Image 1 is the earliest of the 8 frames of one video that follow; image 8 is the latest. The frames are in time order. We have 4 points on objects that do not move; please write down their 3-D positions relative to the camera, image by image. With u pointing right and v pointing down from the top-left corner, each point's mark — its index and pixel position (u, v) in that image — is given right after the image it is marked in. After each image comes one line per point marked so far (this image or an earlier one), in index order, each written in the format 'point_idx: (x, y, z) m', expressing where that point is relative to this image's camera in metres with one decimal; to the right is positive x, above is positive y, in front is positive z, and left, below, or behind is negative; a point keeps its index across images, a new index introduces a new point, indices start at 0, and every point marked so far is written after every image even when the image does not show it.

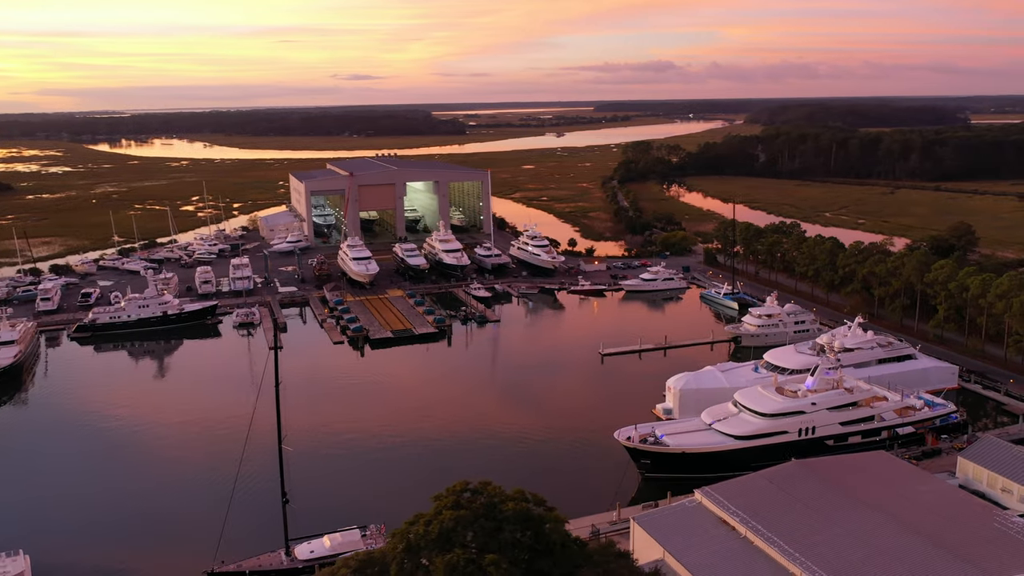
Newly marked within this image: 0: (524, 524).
0: (+0.2, -3.4, +12.1) m
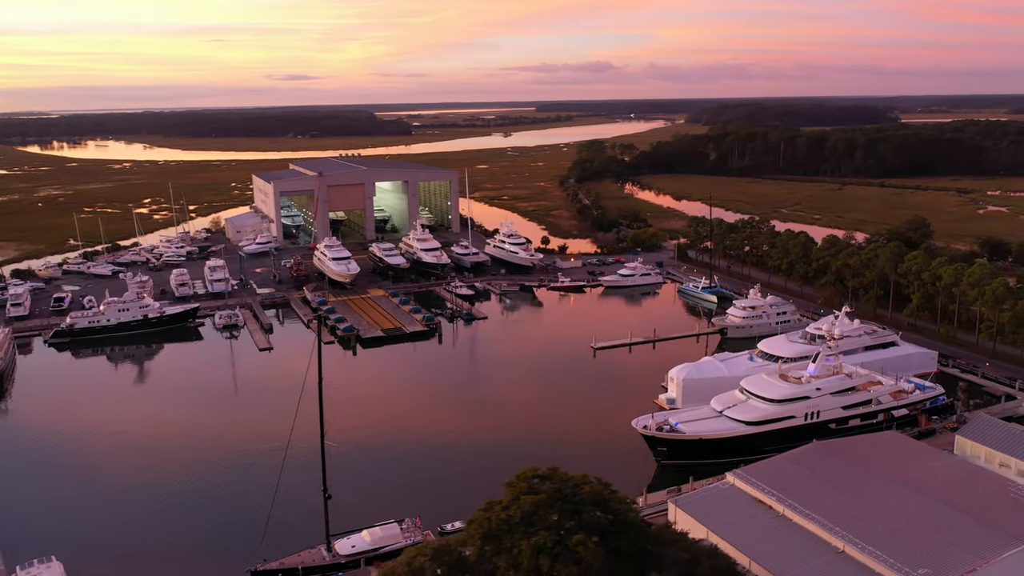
0: (+1.3, -3.3, +12.5) m
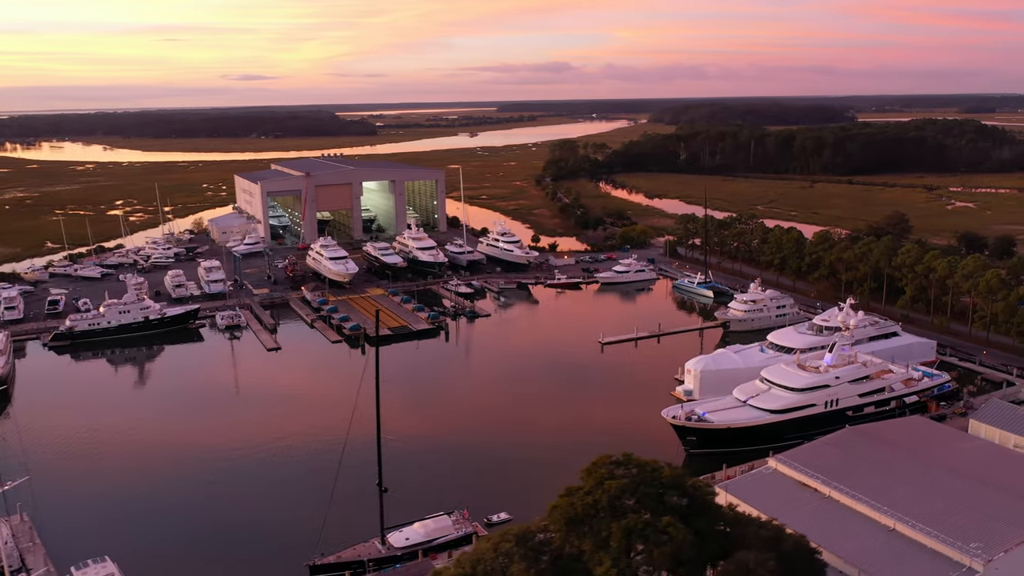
0: (+2.6, -3.1, +13.0) m
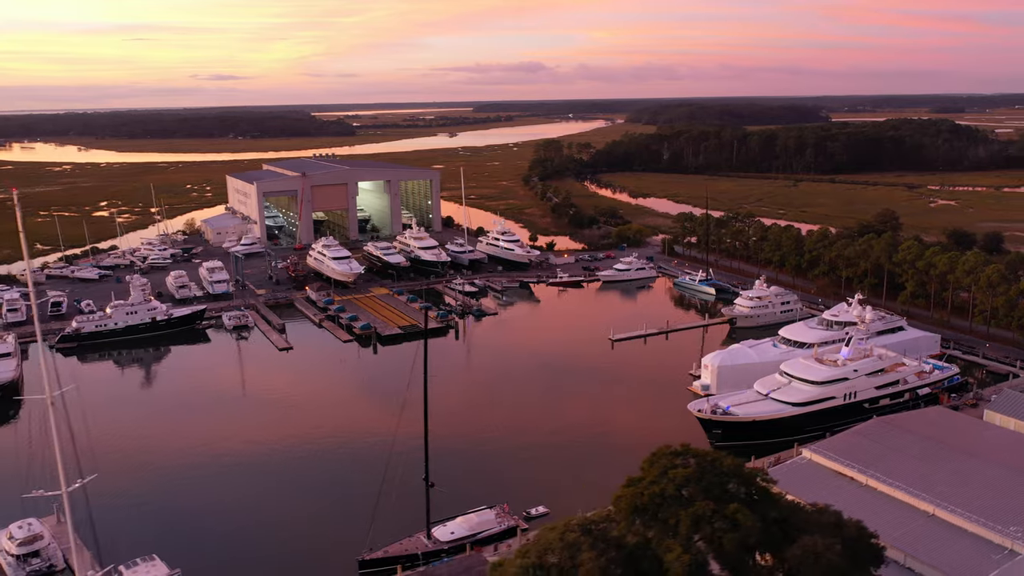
0: (+3.7, -3.0, +13.3) m
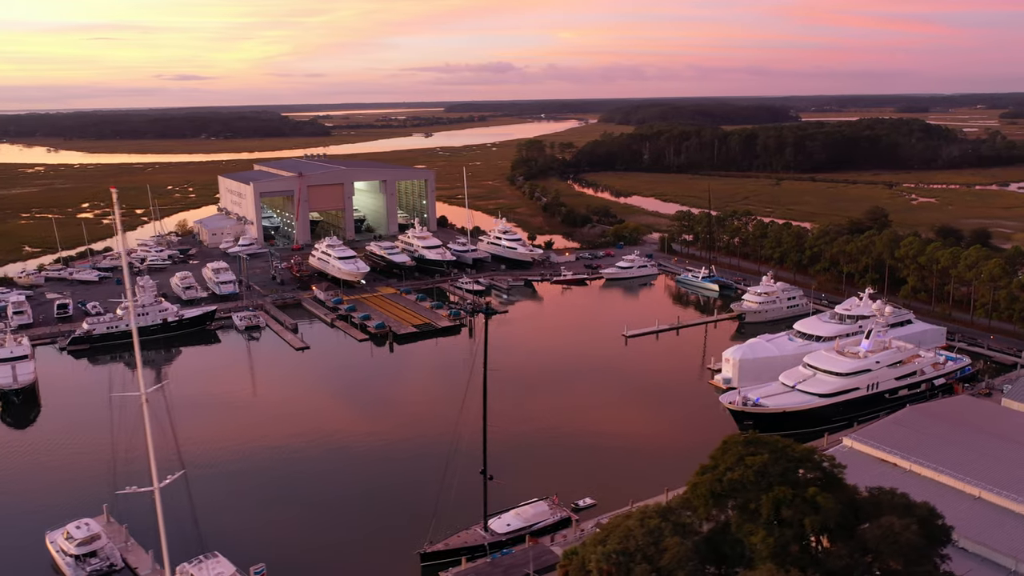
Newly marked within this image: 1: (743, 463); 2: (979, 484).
0: (+5.0, -2.9, +13.8) m
1: (+3.8, -2.9, +13.7) m
2: (+9.4, -4.0, +16.7) m
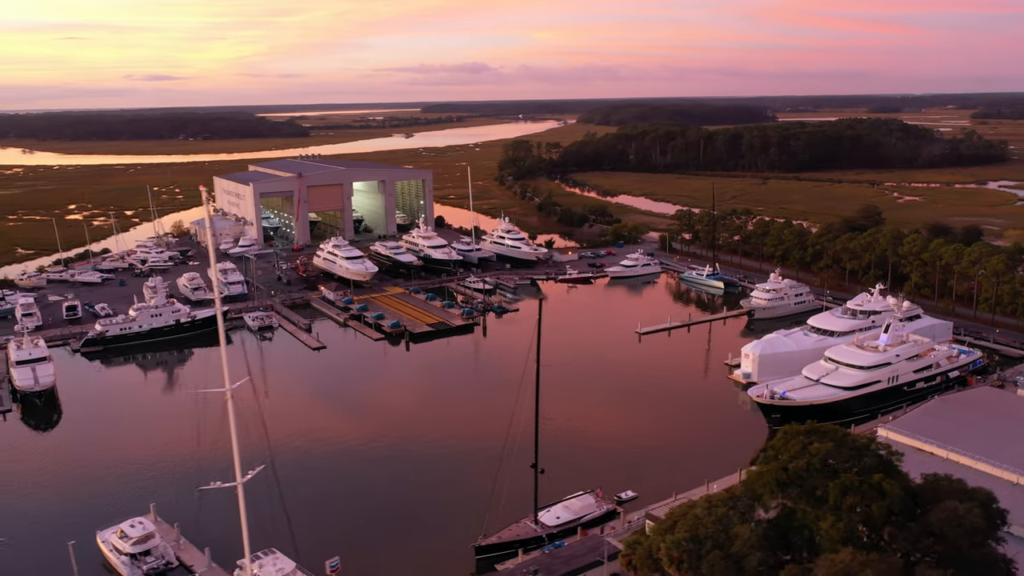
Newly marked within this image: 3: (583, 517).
0: (+6.2, -2.8, +14.3) m
1: (+5.0, -2.8, +14.2) m
2: (+10.5, -3.8, +17.3) m
3: (+1.6, -5.1, +18.5) m
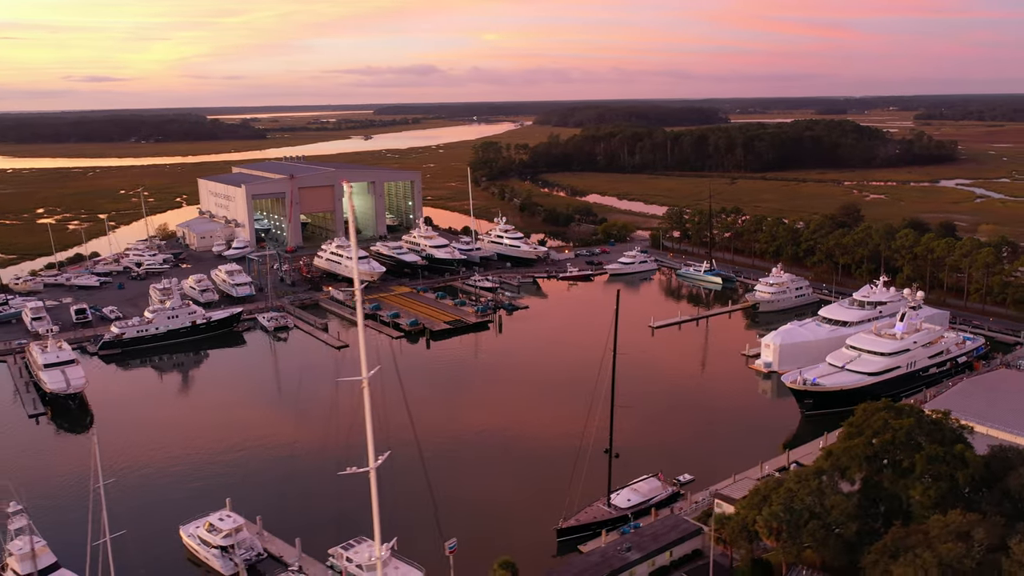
0: (+8.1, -2.6, +15.4) m
1: (+6.9, -2.6, +15.2) m
2: (+12.2, -3.5, +18.7) m
3: (+3.2, -4.9, +19.4) m
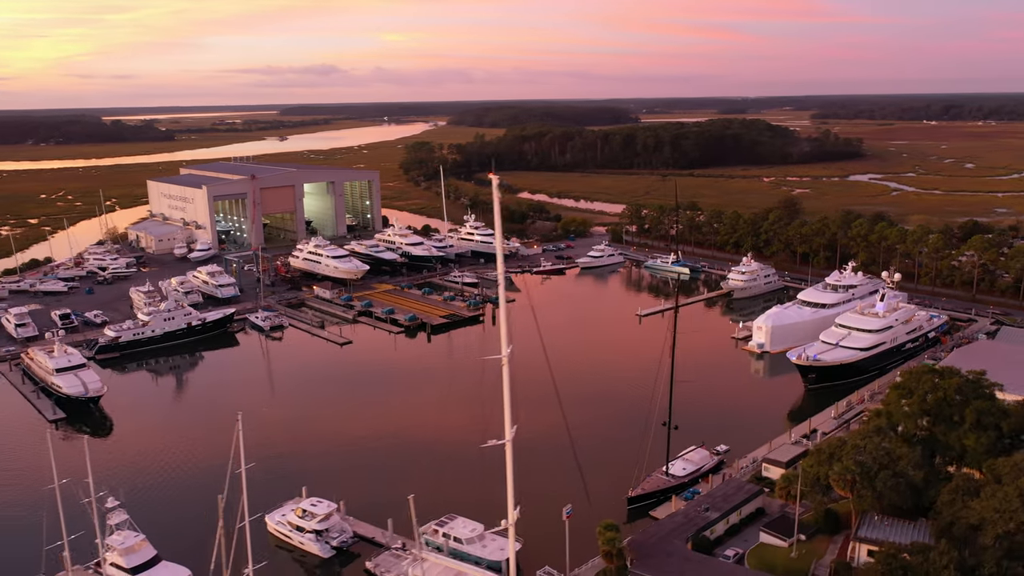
0: (+10.0, -2.0, +17.6) m
1: (+8.8, -2.1, +17.3) m
2: (+13.8, -2.9, +21.3) m
3: (+4.8, -4.5, +21.0) m
